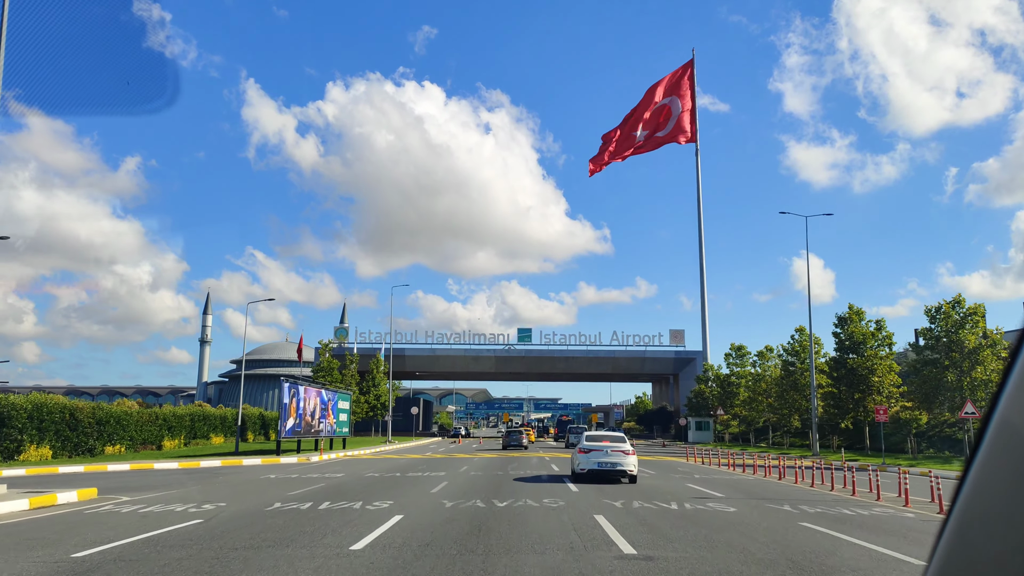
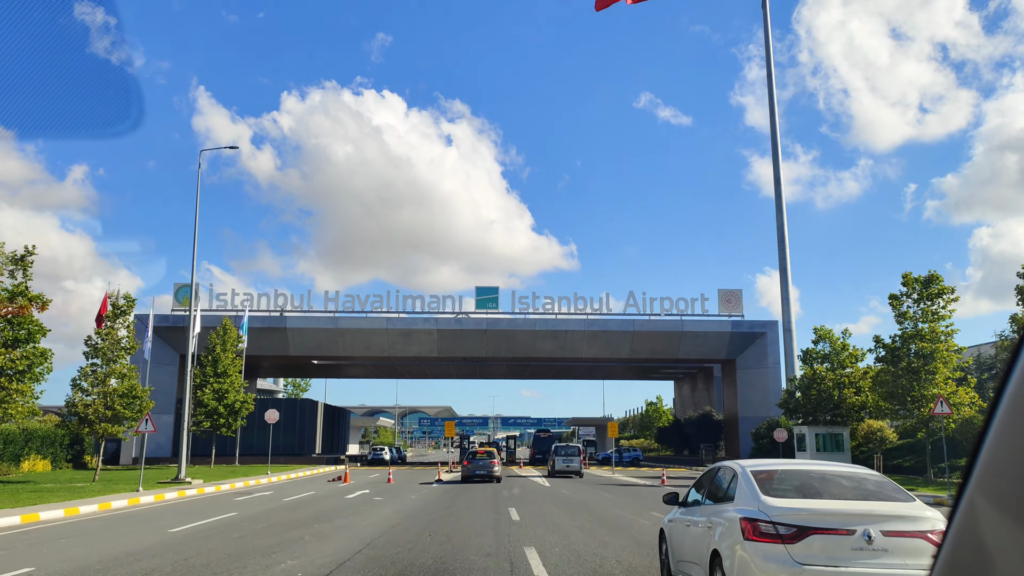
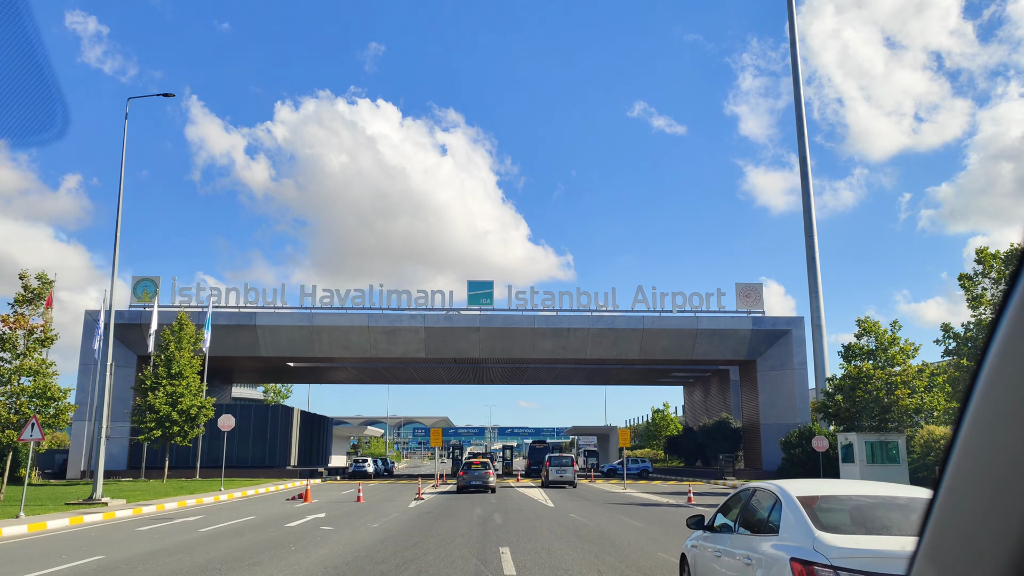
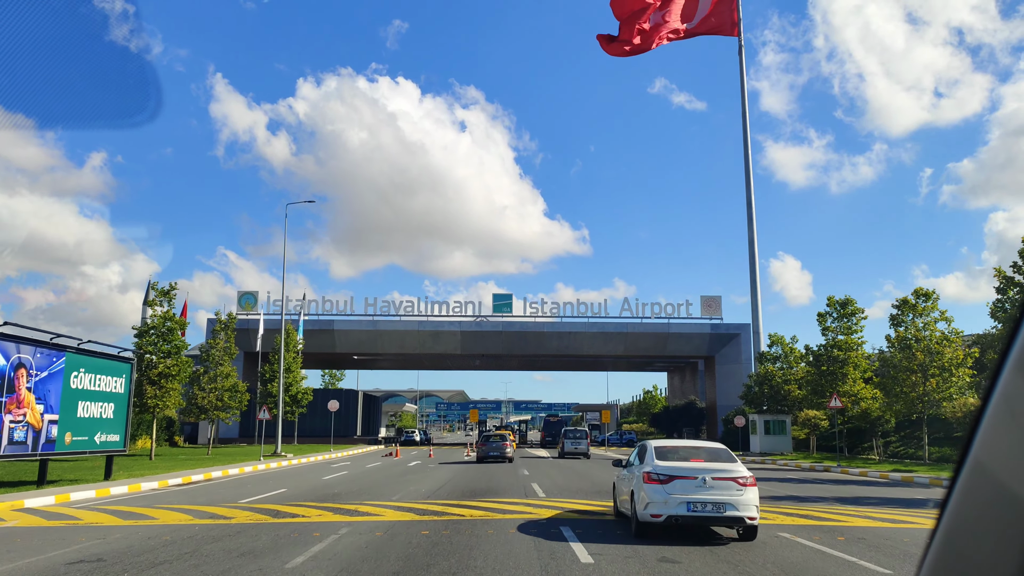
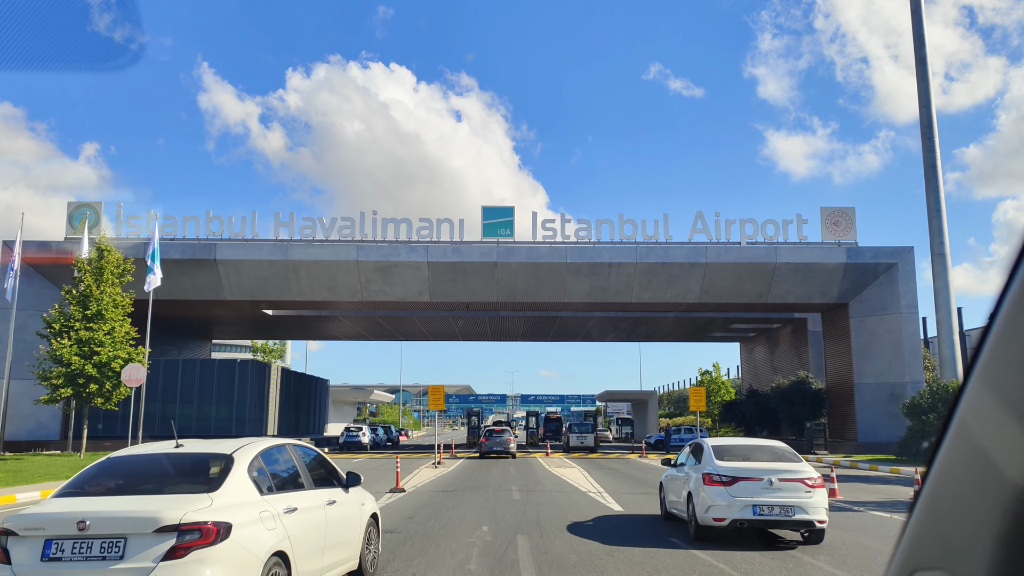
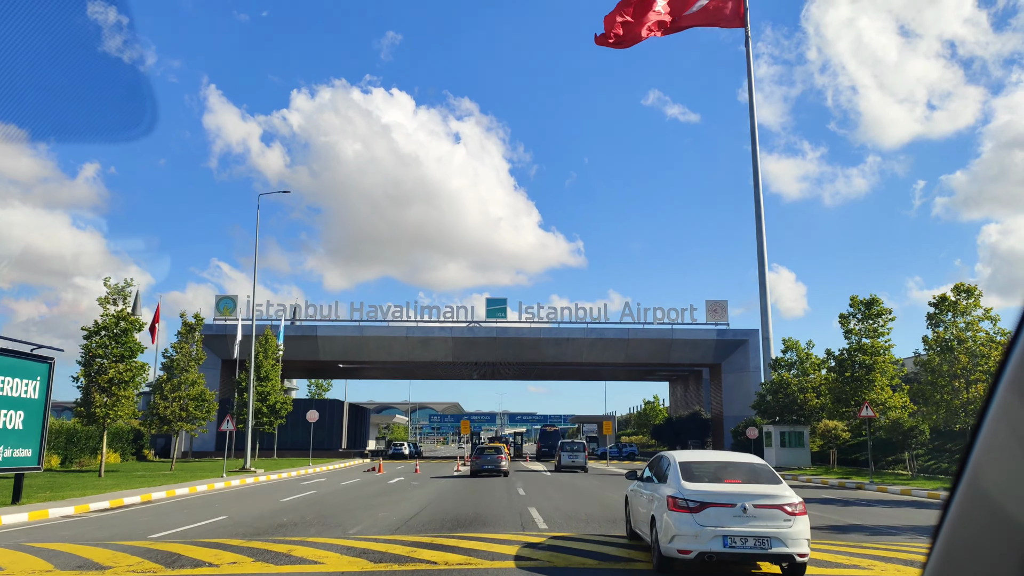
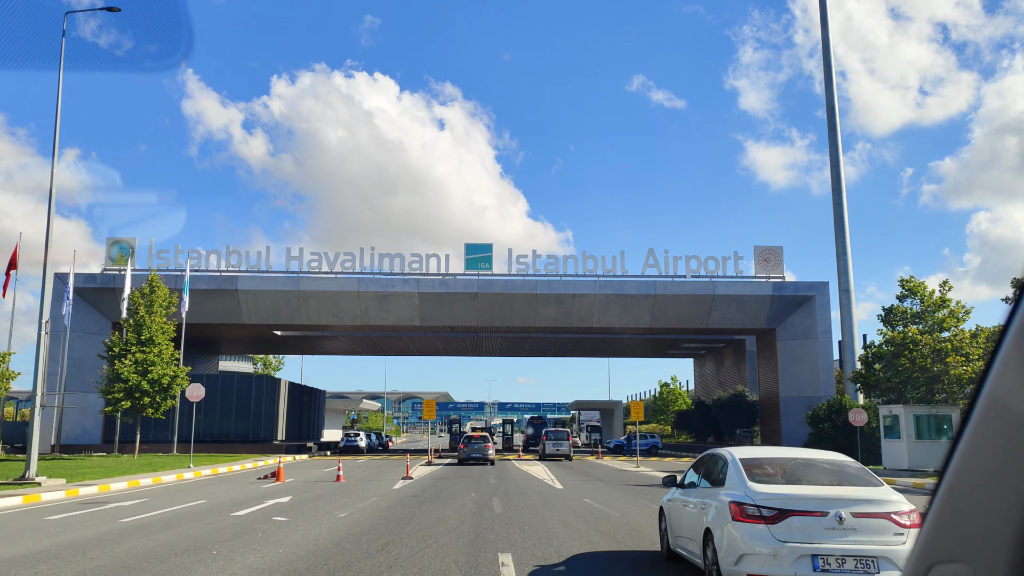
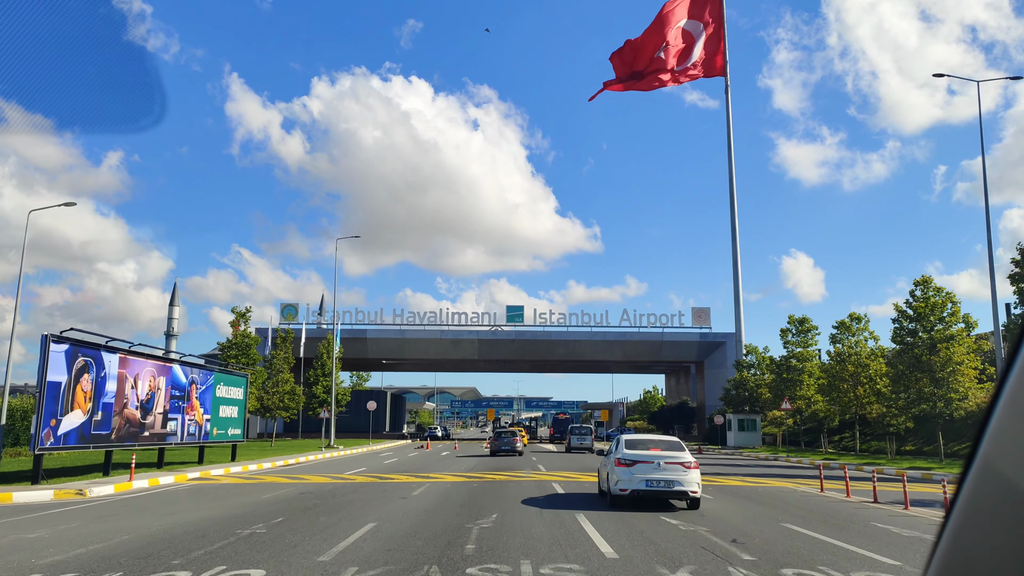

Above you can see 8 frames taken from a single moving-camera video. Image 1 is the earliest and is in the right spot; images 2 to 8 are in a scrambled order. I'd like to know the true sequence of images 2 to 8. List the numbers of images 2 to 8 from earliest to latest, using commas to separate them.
8, 4, 6, 2, 3, 7, 5
